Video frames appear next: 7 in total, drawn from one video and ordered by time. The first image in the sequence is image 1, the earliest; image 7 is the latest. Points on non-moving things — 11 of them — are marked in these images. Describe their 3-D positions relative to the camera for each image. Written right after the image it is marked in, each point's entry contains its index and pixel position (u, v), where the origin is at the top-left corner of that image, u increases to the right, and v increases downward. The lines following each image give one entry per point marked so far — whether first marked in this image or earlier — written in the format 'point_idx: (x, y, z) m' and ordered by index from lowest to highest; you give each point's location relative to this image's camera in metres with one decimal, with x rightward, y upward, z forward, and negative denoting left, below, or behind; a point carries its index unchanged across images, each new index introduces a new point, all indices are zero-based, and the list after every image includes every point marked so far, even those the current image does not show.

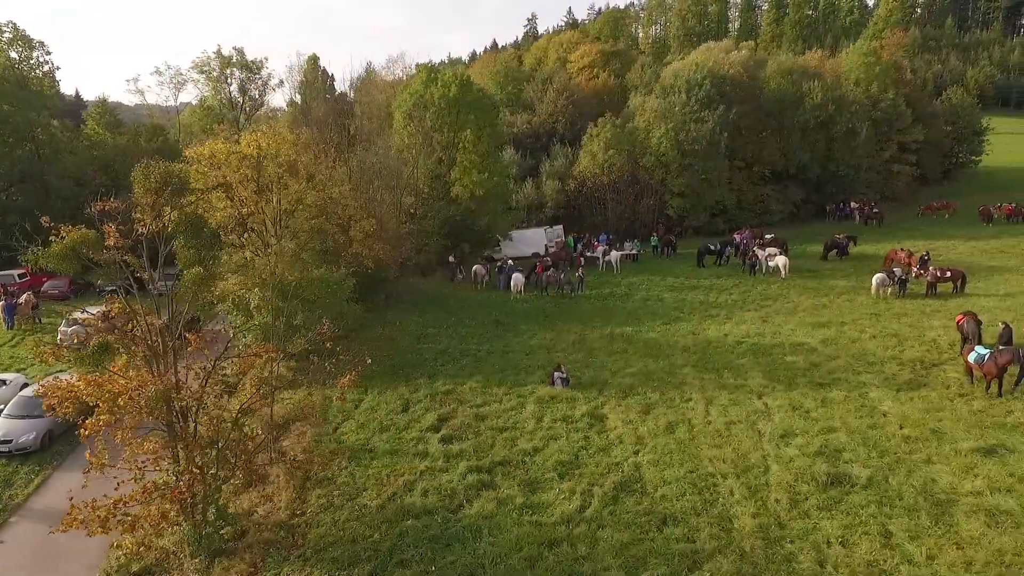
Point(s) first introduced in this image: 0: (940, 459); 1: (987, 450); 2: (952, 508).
0: (+7.8, -3.1, +12.8) m
1: (+8.8, -3.0, +13.0) m
2: (+7.0, -3.5, +11.1) m
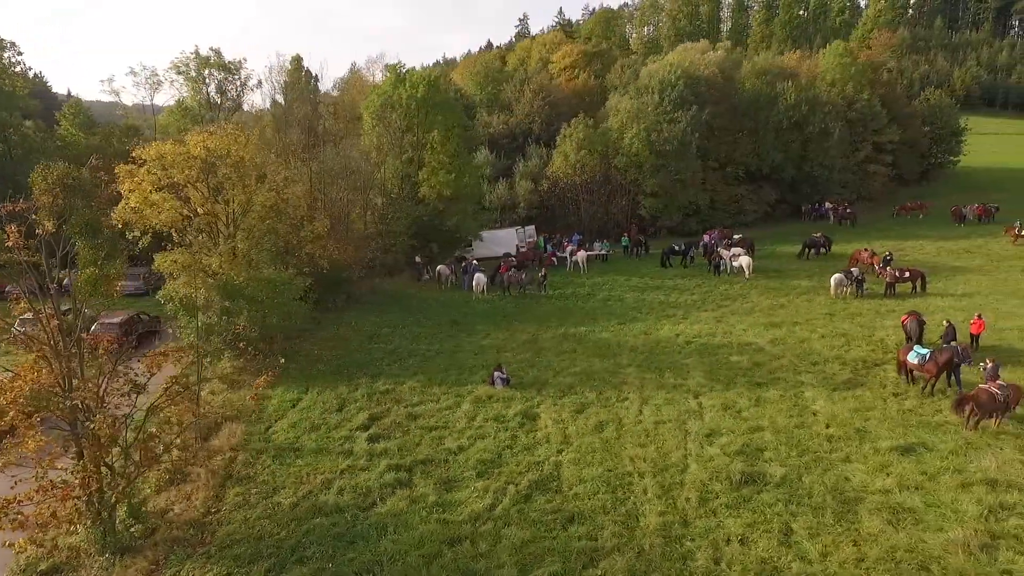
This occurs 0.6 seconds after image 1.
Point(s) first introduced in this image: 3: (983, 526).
0: (+6.4, -3.1, +12.9) m
1: (+7.4, -3.1, +13.1) m
2: (+5.6, -3.5, +11.2) m
3: (+7.1, -3.6, +10.6) m
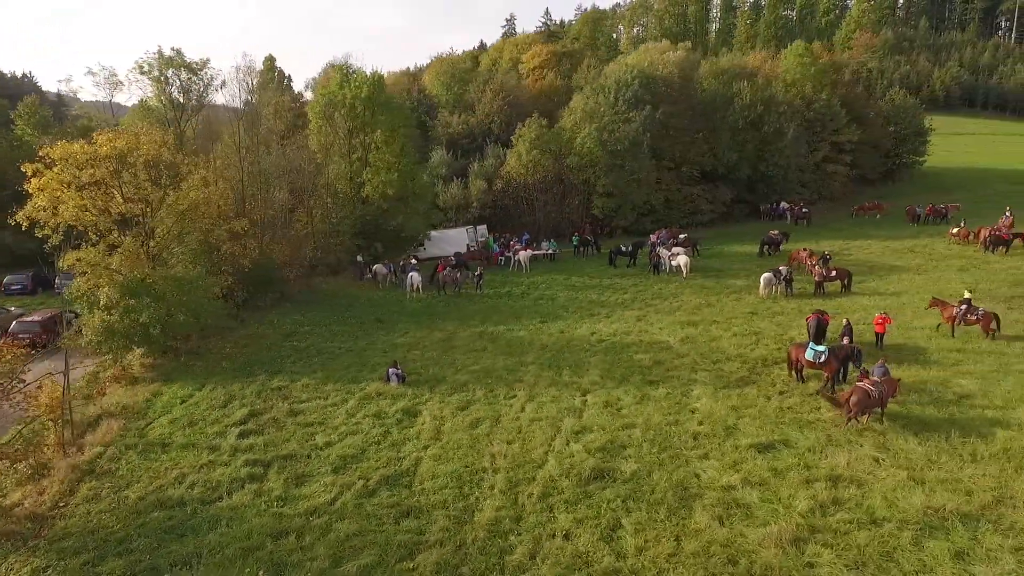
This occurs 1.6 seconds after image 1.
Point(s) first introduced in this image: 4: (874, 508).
0: (+3.8, -3.1, +13.1) m
1: (+4.8, -3.0, +13.2) m
2: (+3.0, -3.5, +11.4) m
3: (+4.5, -3.6, +10.7) m
4: (+5.7, -3.5, +11.0) m
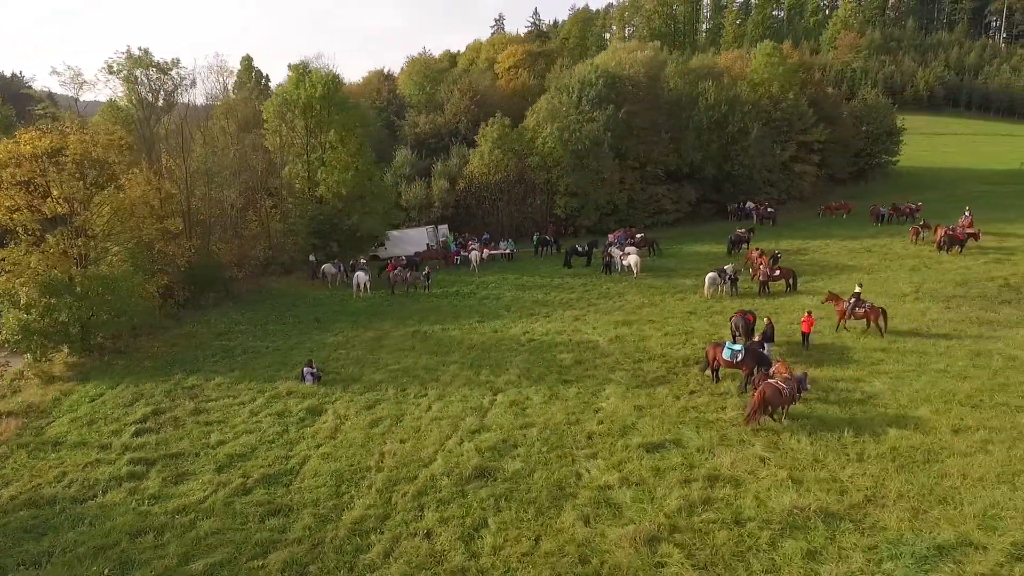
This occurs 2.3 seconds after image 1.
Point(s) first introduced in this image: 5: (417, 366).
0: (+1.7, -3.1, +13.0) m
1: (+2.7, -3.0, +13.2) m
2: (+0.9, -3.5, +11.4) m
3: (+2.4, -3.6, +10.7) m
4: (+3.6, -3.5, +11.0) m
5: (-2.5, -2.1, +18.3) m
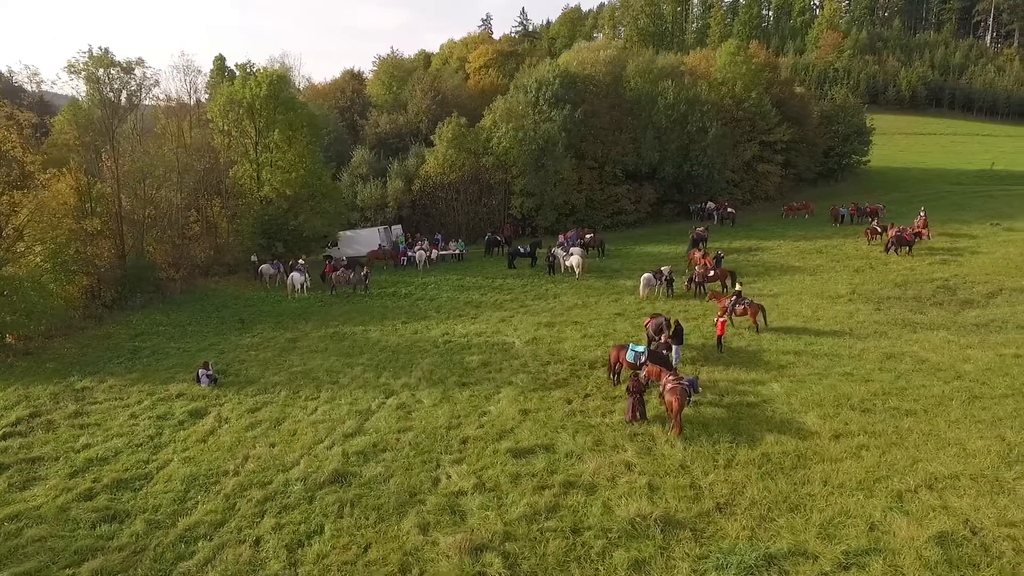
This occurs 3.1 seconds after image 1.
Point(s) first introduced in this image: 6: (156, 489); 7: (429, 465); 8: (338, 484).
0: (-0.7, -3.1, +12.8) m
1: (+0.2, -3.0, +13.0) m
2: (-1.6, -3.5, +11.1) m
3: (0.0, -3.6, +10.5) m
4: (+1.2, -3.5, +10.8) m
5: (-5.0, -2.1, +18.0) m
6: (-6.0, -3.4, +11.7) m
7: (-1.5, -3.2, +12.6) m
8: (-3.0, -3.4, +11.9) m
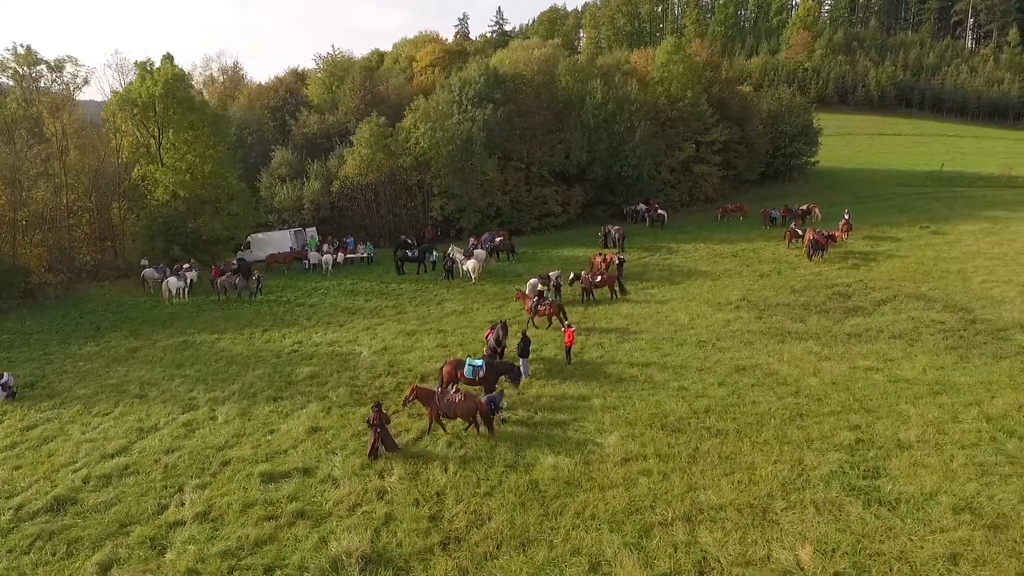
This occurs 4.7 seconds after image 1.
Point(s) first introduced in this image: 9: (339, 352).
0: (-5.0, -3.3, +11.9) m
1: (-4.0, -3.2, +12.1) m
2: (-5.8, -3.7, +10.2) m
3: (-4.3, -3.8, +9.5) m
4: (-3.1, -3.7, +9.9) m
5: (-9.2, -2.3, +17.1) m
6: (-10.2, -3.6, +10.8) m
7: (-5.7, -3.4, +11.6) m
8: (-7.2, -3.6, +11.0) m
9: (-4.8, -1.8, +19.4) m
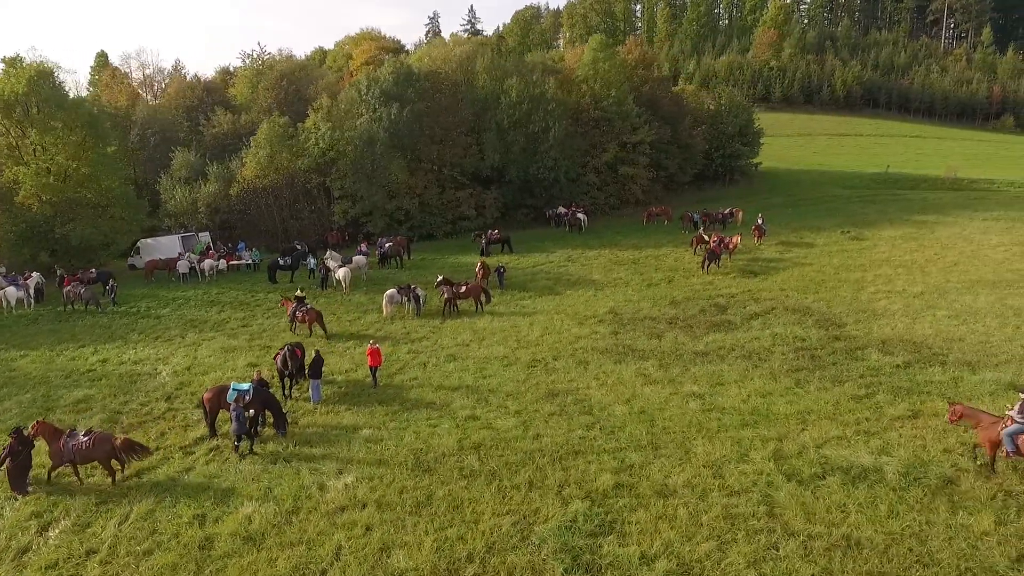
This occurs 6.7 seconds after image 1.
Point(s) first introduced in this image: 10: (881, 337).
0: (-9.7, -3.7, +10.2) m
1: (-8.8, -3.6, +10.4) m
2: (-10.6, -4.1, +8.5) m
3: (-9.0, -4.1, +7.9) m
4: (-7.8, -4.1, +8.2) m
5: (-13.9, -2.6, +15.5) m
6: (-15.0, -3.9, +9.1) m
7: (-10.5, -3.7, +10.0) m
8: (-11.9, -3.9, +9.3) m
9: (-9.5, -2.1, +17.7) m
10: (+9.8, -1.3, +18.4) m
